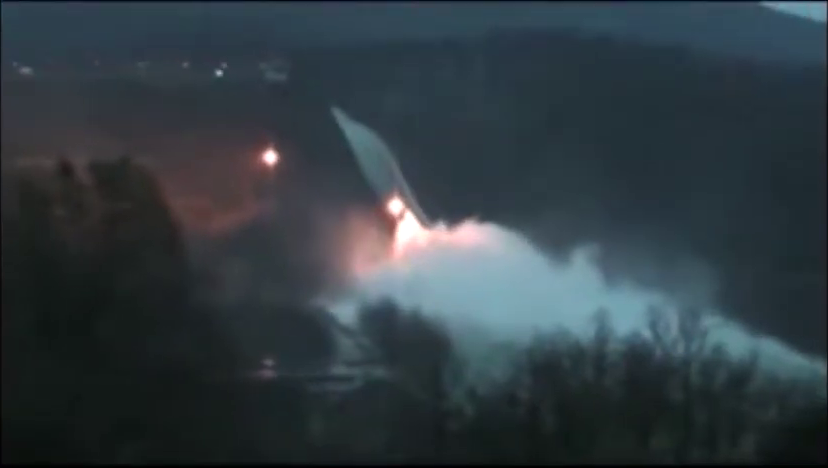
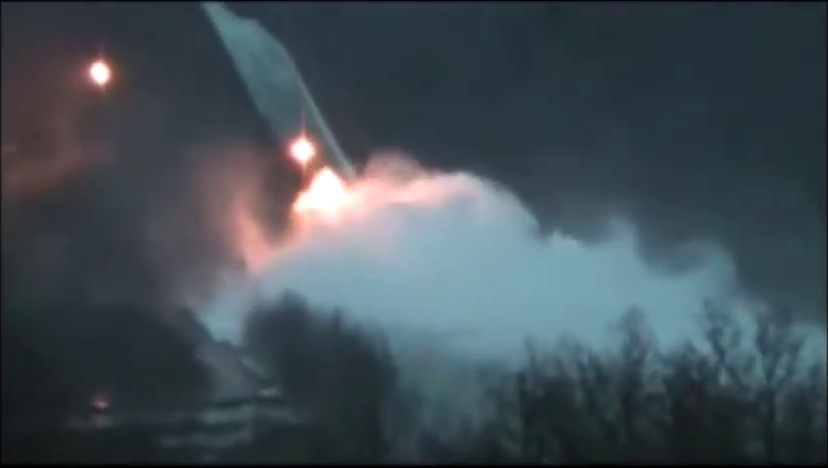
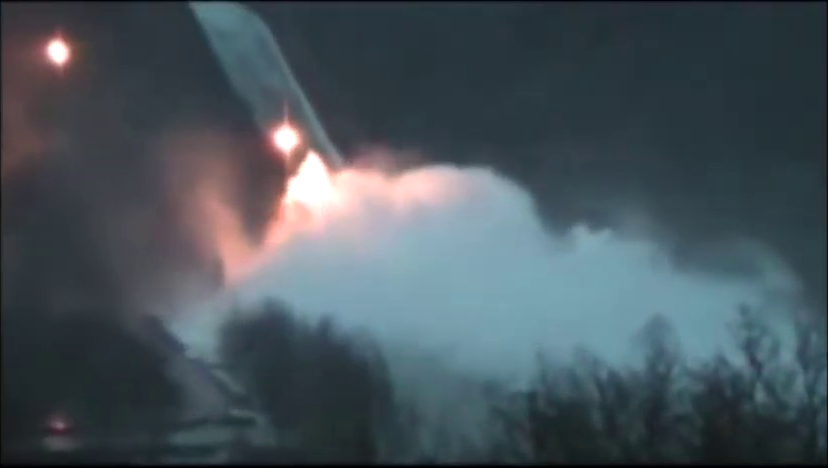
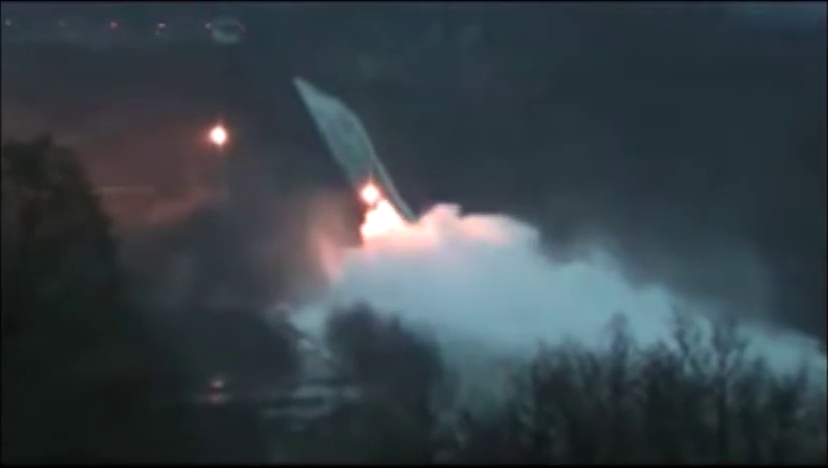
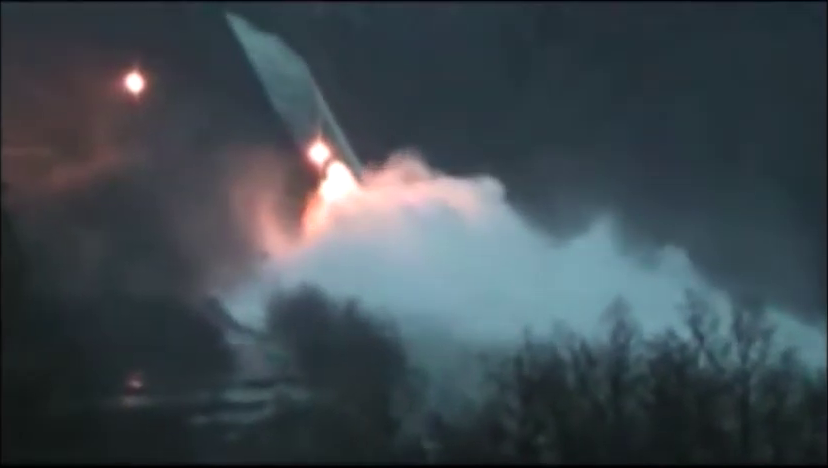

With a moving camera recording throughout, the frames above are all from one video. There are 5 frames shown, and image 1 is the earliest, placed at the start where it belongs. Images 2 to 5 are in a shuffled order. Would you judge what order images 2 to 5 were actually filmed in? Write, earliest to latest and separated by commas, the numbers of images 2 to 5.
4, 5, 2, 3
